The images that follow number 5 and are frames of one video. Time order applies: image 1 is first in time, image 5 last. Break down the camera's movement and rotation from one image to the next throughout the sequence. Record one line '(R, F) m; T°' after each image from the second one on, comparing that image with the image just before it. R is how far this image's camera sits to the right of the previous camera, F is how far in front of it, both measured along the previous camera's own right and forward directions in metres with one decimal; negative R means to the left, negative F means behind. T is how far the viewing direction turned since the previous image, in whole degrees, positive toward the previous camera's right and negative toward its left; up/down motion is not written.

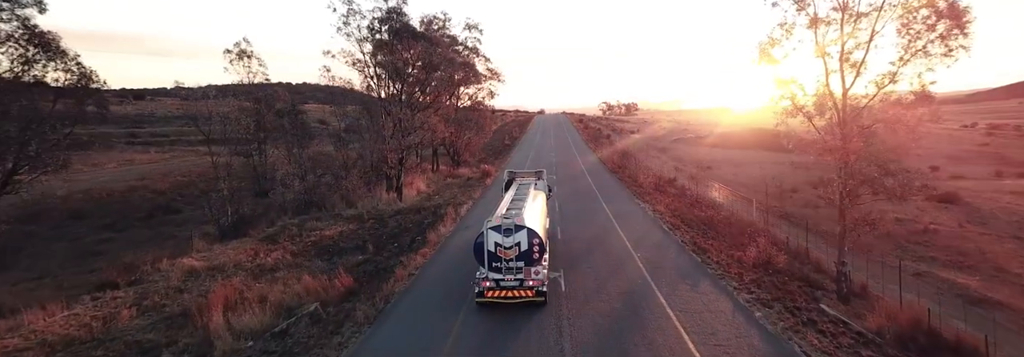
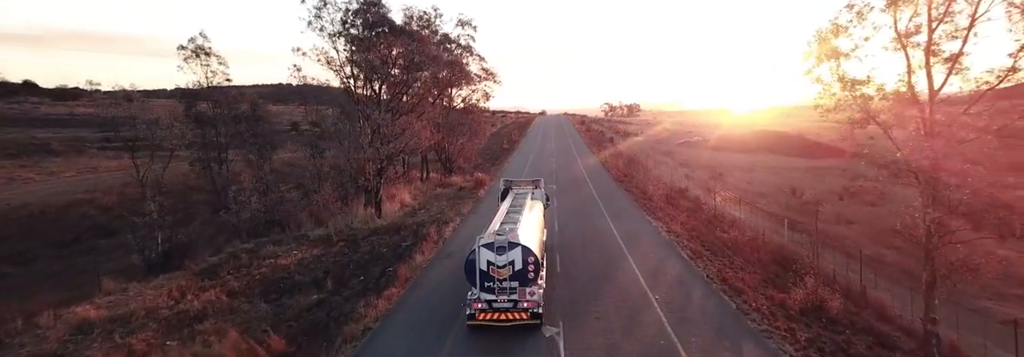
(+0.4, +3.3) m; 0°
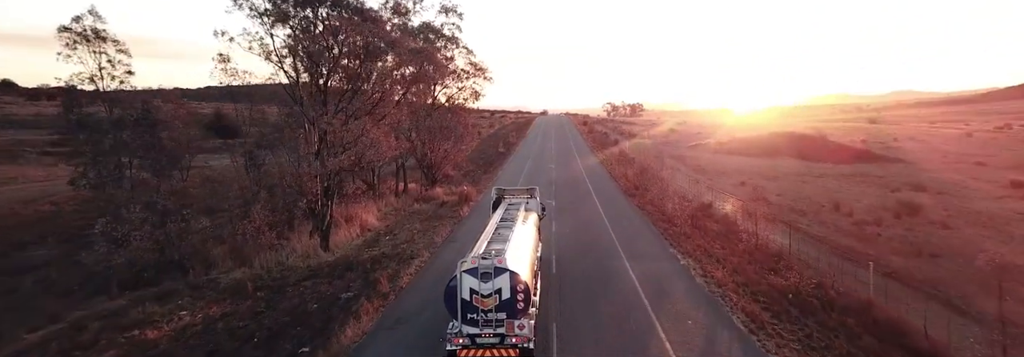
(+0.7, +5.7) m; 0°
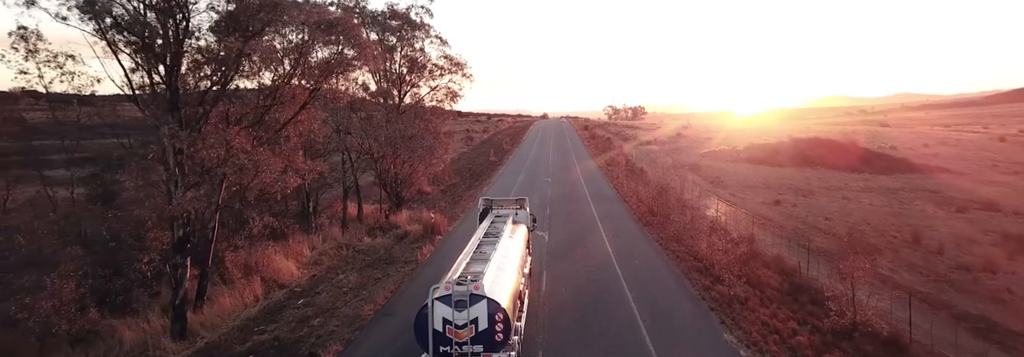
(+1.0, +7.2) m; 0°
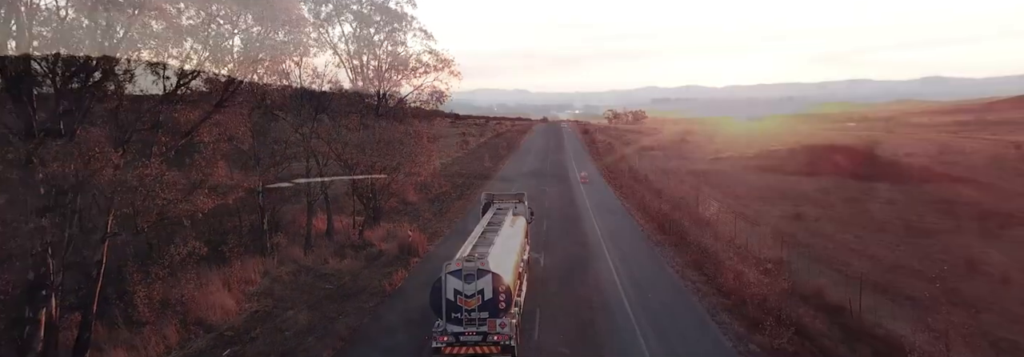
(+0.4, +3.3) m; 0°
